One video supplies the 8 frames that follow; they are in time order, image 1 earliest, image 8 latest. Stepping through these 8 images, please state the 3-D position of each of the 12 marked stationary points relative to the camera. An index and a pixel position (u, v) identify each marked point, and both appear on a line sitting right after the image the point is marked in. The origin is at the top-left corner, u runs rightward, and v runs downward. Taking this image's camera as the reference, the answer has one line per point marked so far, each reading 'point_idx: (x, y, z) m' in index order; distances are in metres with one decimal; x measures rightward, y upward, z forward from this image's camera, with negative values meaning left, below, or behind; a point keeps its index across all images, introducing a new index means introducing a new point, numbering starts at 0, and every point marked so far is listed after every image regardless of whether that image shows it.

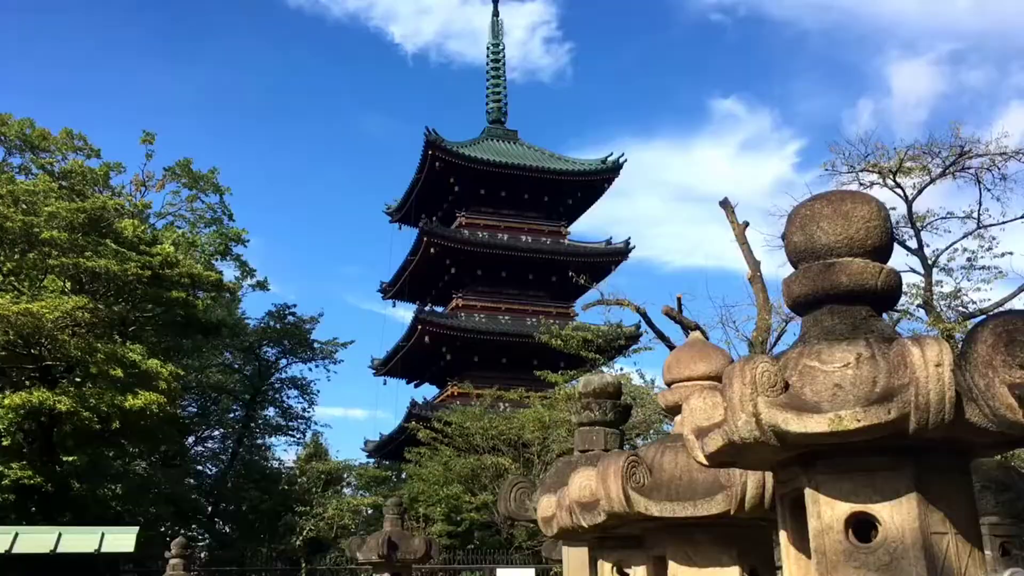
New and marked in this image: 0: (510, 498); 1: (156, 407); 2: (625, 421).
0: (0.0, -1.0, +4.5) m
1: (-4.4, -1.5, +12.4) m
2: (+0.5, -0.6, +4.6) m
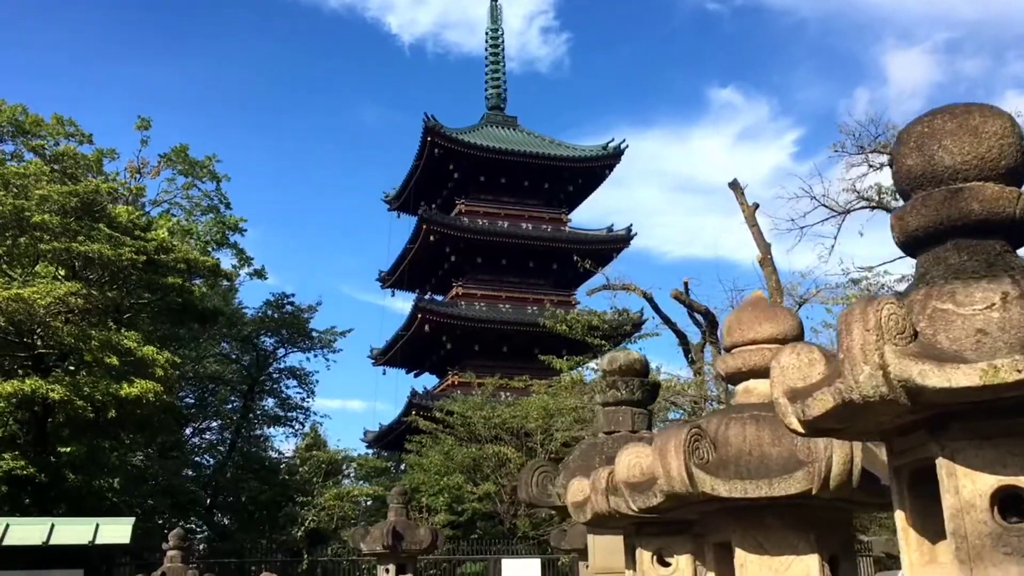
0: (+0.1, -0.8, +4.2) m
1: (-4.4, -1.3, +12.1) m
2: (+0.6, -0.5, +4.3) m
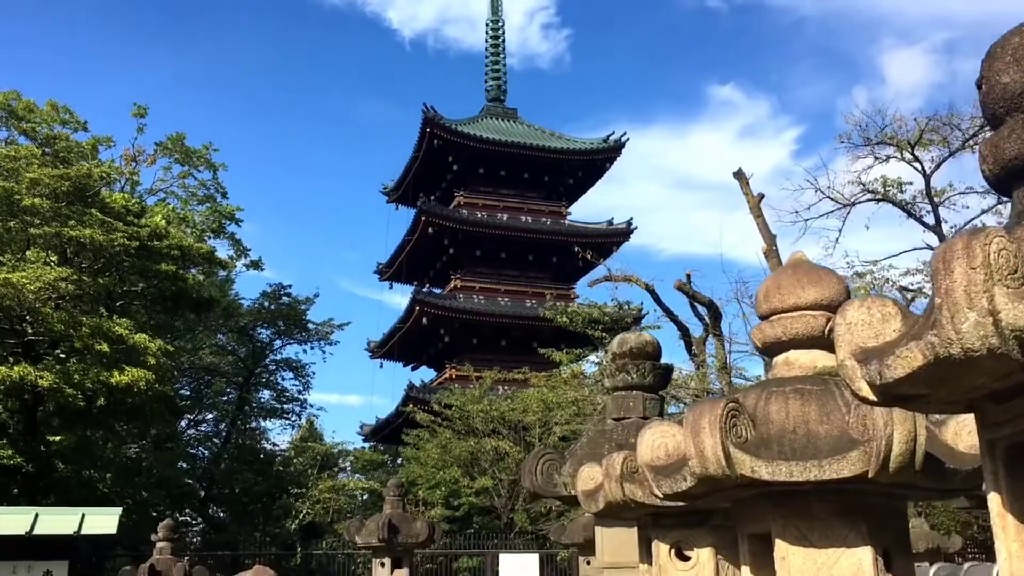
0: (+0.1, -0.7, +3.9) m
1: (-4.4, -1.1, +11.9) m
2: (+0.6, -0.4, +4.1) m
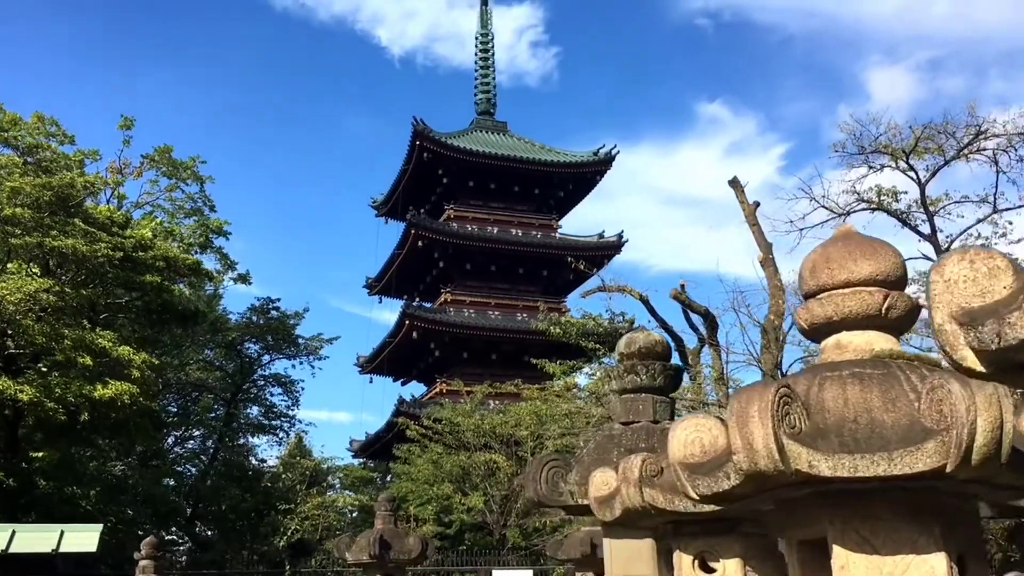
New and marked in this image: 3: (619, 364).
0: (+0.1, -0.7, +3.7) m
1: (-4.5, -1.3, +11.6) m
2: (+0.6, -0.4, +3.8) m
3: (+0.4, -0.3, +3.9) m
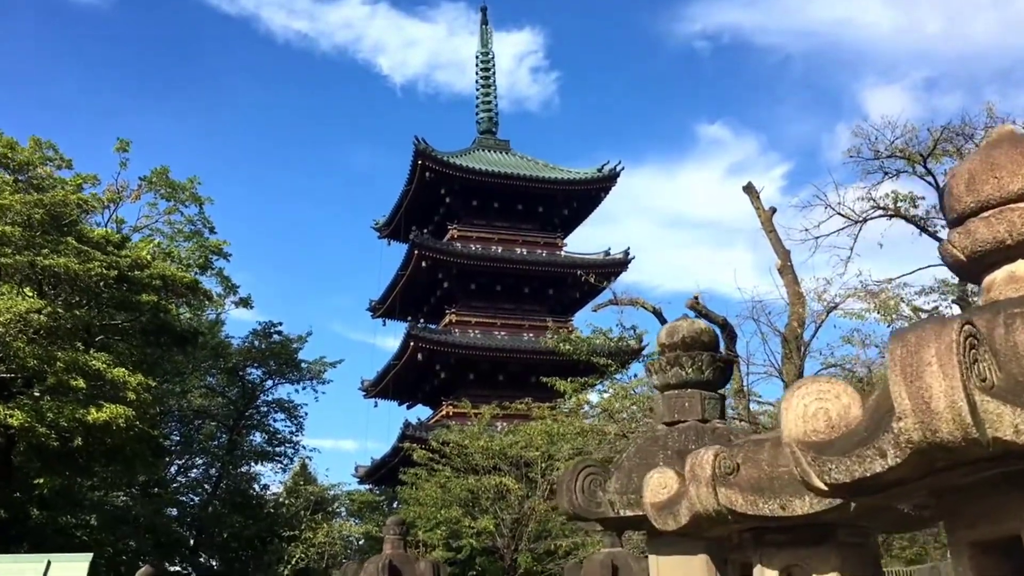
0: (+0.2, -0.7, +3.2) m
1: (-4.3, -1.5, +11.1) m
2: (+0.7, -0.3, +3.4) m
3: (+0.5, -0.2, +3.5) m
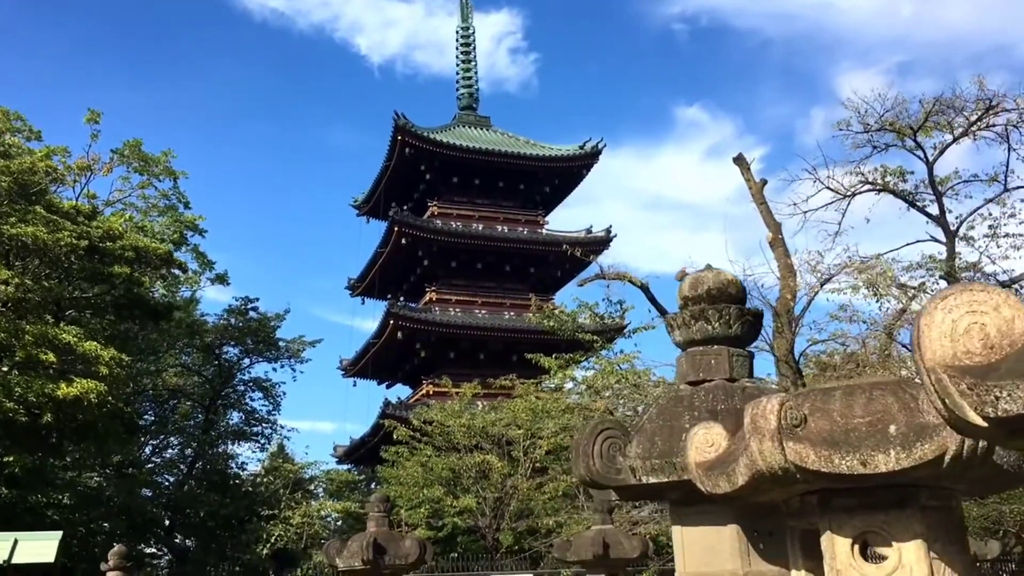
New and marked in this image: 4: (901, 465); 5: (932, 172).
0: (+0.2, -0.5, +2.9) m
1: (-4.5, -1.2, +10.7) m
2: (+0.8, -0.2, +3.1) m
3: (+0.5, -0.1, +3.2) m
4: (+0.7, -0.3, +1.7) m
5: (+6.4, +1.8, +15.1) m
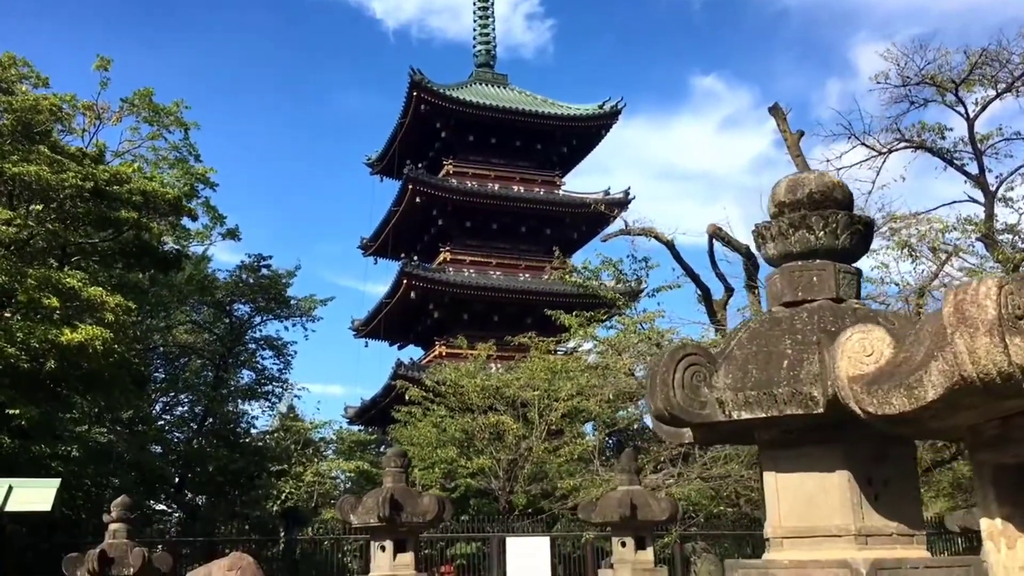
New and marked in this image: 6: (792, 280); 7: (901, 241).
0: (+0.4, -0.2, +2.4) m
1: (-4.2, -0.6, +10.3) m
2: (+0.9, +0.1, +2.6) m
3: (+0.7, +0.2, +2.7) m
4: (+0.8, -0.1, +1.2) m
5: (+6.7, +2.3, +14.5) m
6: (+0.7, 0.0, +2.5) m
7: (+5.5, +0.7, +14.1) m
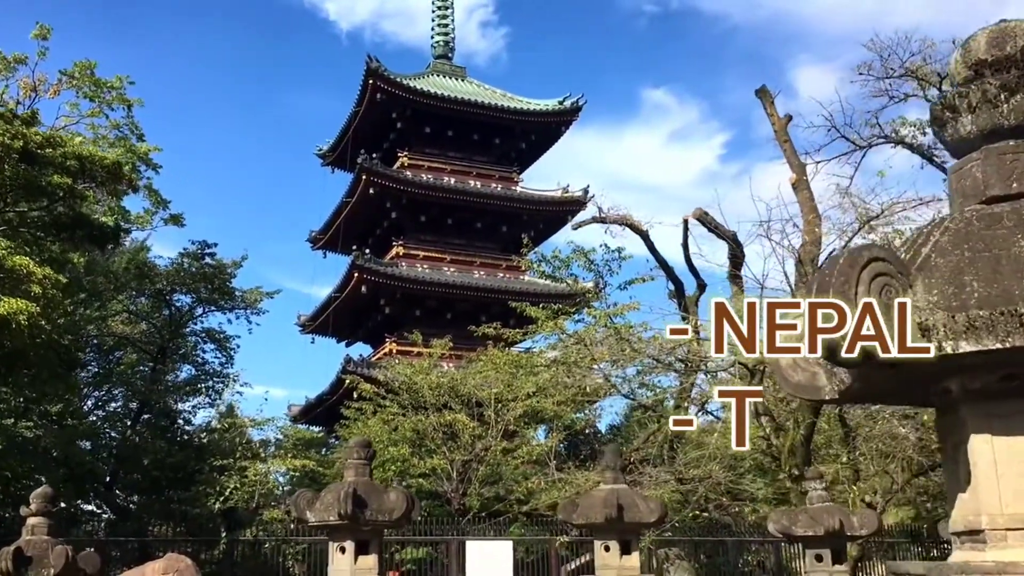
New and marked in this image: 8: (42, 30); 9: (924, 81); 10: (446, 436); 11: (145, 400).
0: (+0.6, 0.0, +1.7) m
1: (-4.5, -0.3, +9.2) m
2: (+1.1, +0.3, +1.9) m
3: (+0.9, +0.4, +1.9) m
4: (+1.1, +0.1, +0.5) m
5: (+6.3, +2.3, +14.1) m
6: (+0.9, +0.2, +1.8) m
7: (+5.1, +0.7, +13.6) m
8: (-8.5, +4.7, +18.0) m
9: (+5.6, +2.8, +13.6) m
10: (-1.0, -2.4, +16.1) m
11: (-7.0, -2.1, +19.0) m
